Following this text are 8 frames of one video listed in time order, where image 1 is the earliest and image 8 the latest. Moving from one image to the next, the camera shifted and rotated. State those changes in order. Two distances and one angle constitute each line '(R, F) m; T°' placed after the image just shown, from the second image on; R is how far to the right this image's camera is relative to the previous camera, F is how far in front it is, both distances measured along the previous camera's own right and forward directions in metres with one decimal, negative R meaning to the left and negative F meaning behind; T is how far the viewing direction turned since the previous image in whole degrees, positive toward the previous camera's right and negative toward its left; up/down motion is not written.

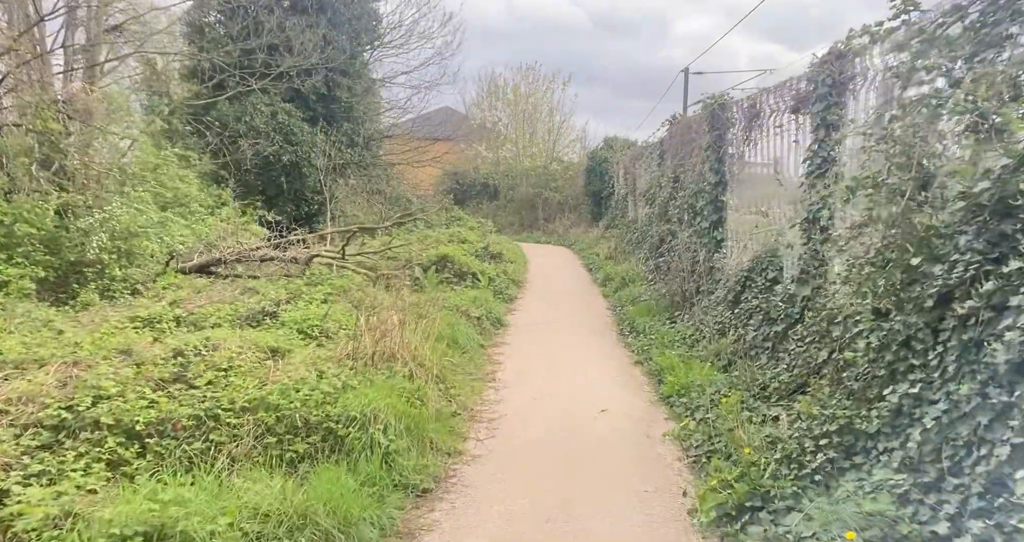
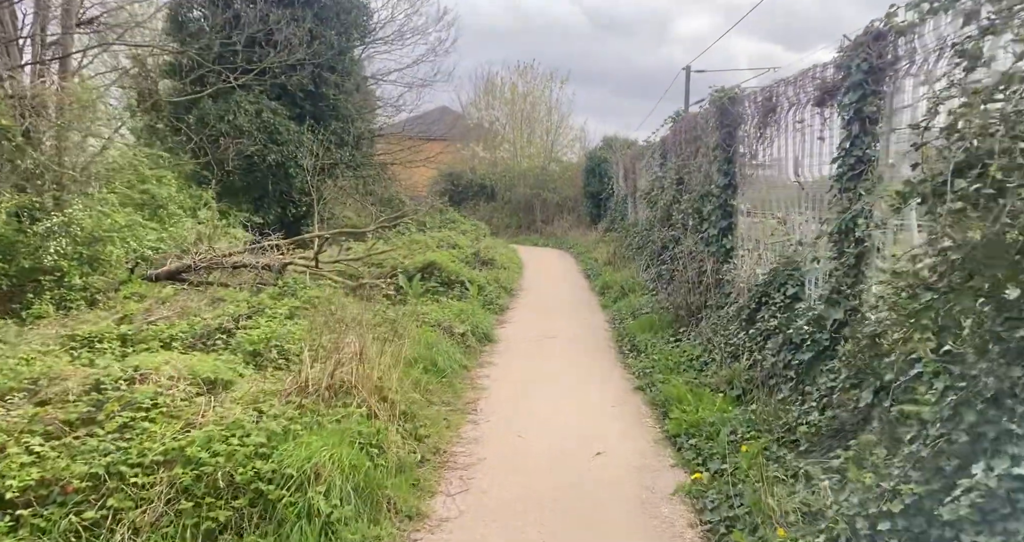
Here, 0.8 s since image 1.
(+0.1, +1.1) m; 0°
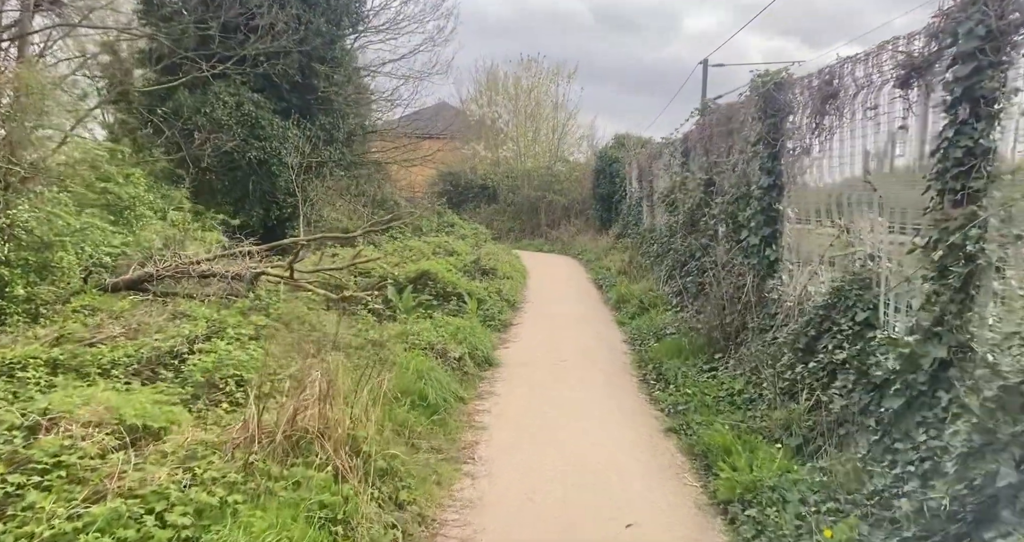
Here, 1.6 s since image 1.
(0.0, +1.3) m; 0°
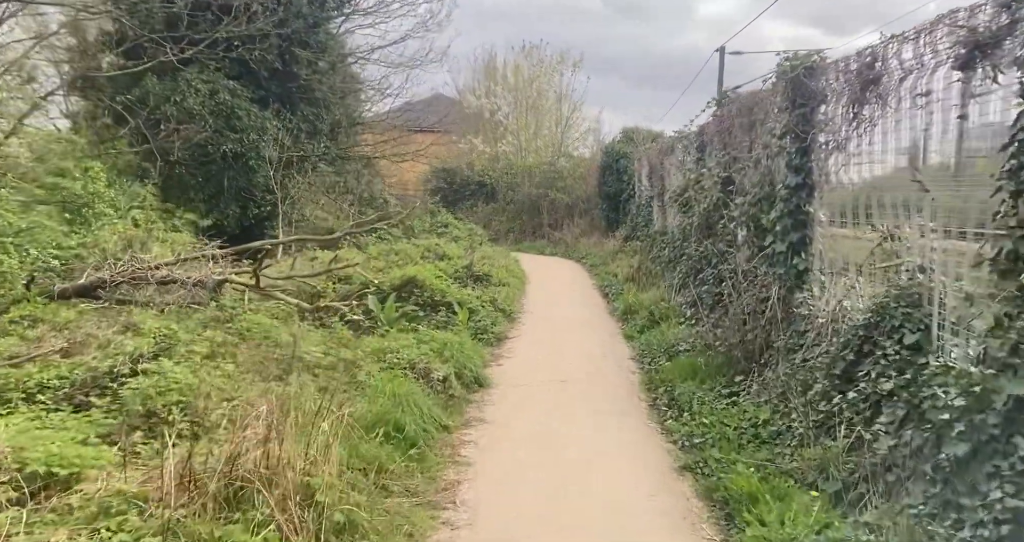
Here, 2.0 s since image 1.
(+0.1, +0.8) m; 0°
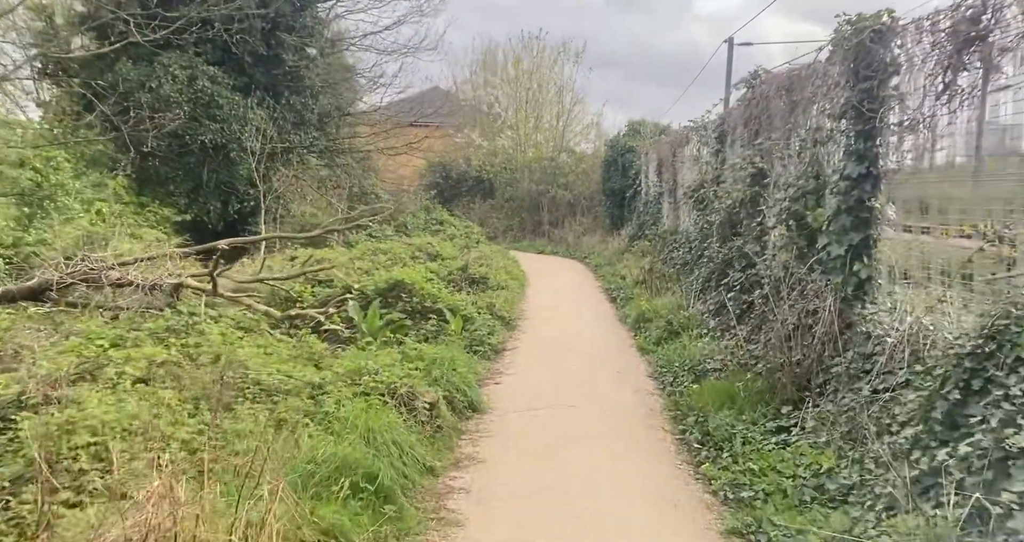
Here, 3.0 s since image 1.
(0.0, +1.1) m; 0°
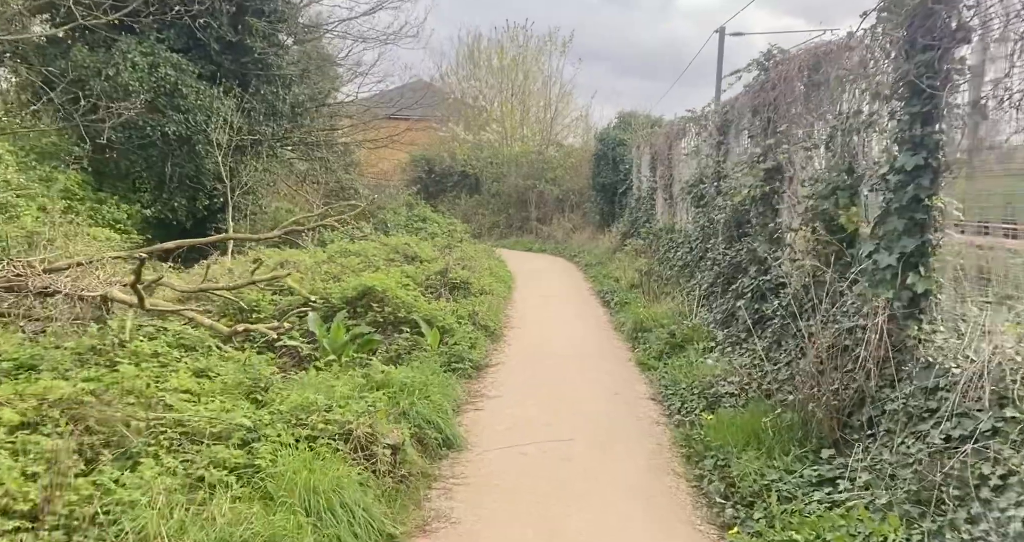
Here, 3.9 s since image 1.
(0.0, +1.0) m; +1°
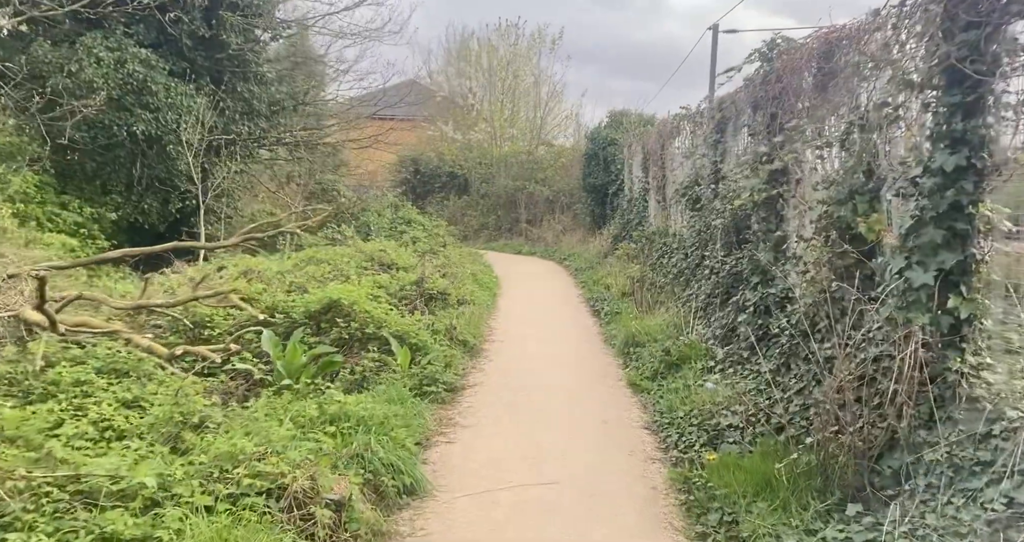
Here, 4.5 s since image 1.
(+0.1, +0.7) m; 0°
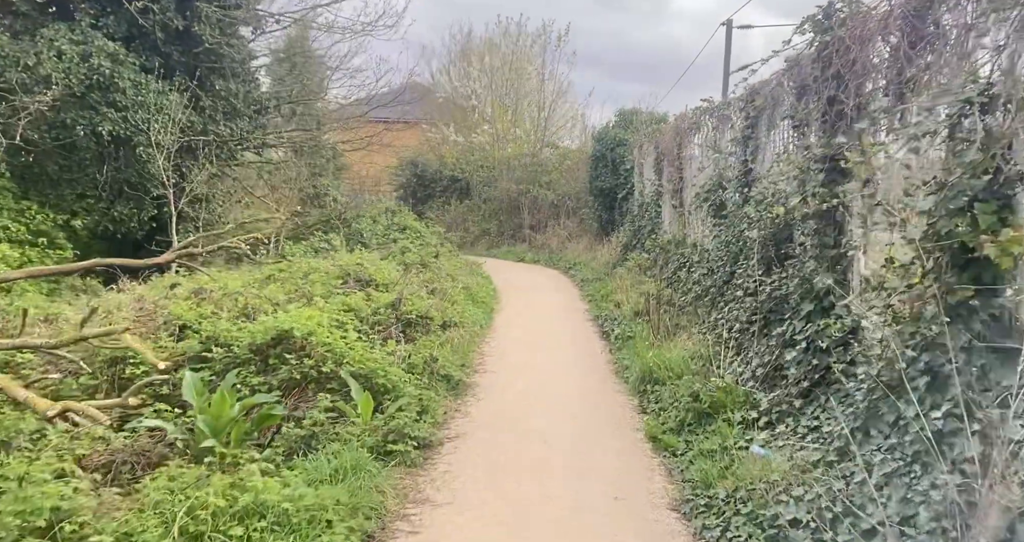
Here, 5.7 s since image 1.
(+0.1, +1.4) m; 0°
